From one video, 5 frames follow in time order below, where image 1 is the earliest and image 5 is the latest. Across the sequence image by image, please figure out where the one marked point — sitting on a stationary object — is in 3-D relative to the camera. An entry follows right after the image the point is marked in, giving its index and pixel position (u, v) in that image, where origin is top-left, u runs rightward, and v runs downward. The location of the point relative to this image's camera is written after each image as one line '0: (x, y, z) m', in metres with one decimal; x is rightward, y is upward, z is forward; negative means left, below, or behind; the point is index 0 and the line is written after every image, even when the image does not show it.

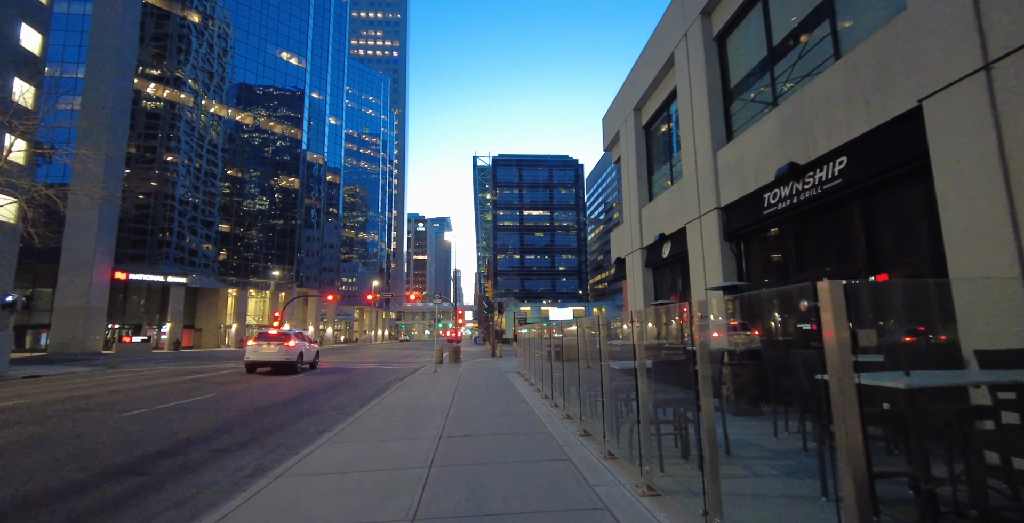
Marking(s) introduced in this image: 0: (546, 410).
0: (+0.8, -3.5, +10.0) m
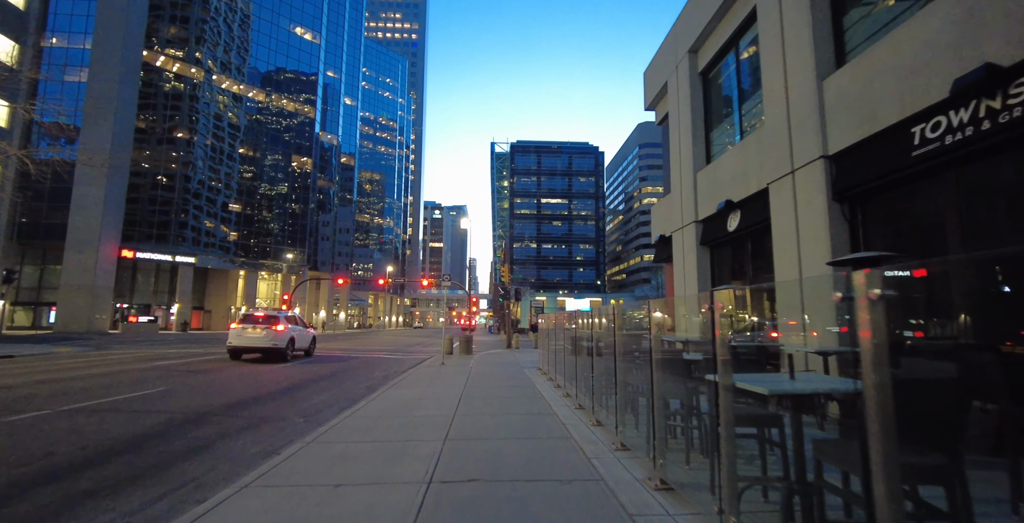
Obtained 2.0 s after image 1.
0: (+1.3, -2.9, +7.4) m
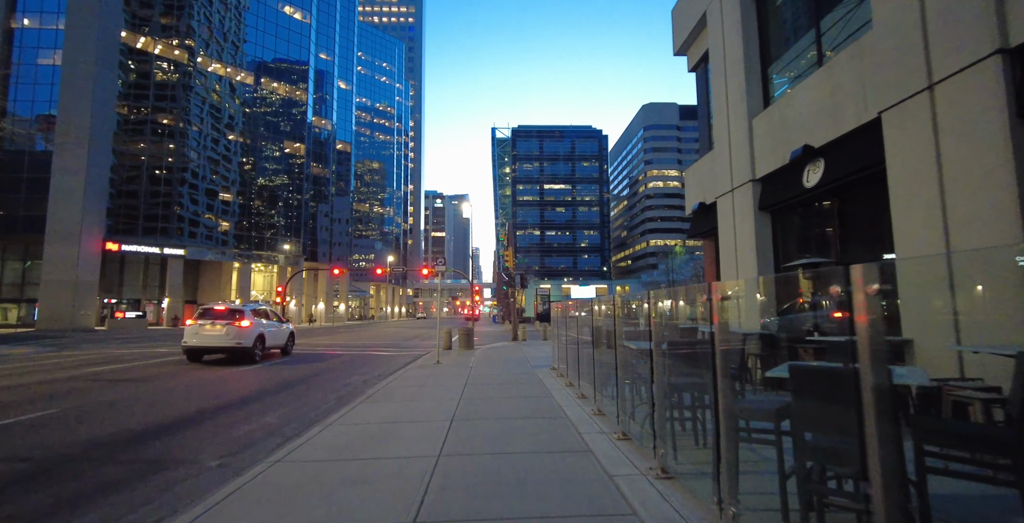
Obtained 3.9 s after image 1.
0: (+1.4, -2.4, +4.8) m
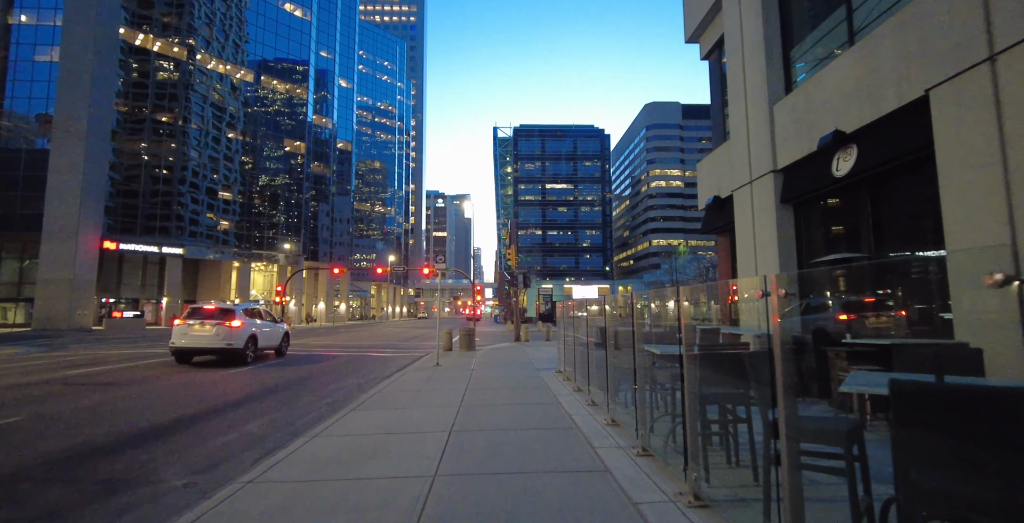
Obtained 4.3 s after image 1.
0: (+1.5, -2.3, +4.2) m
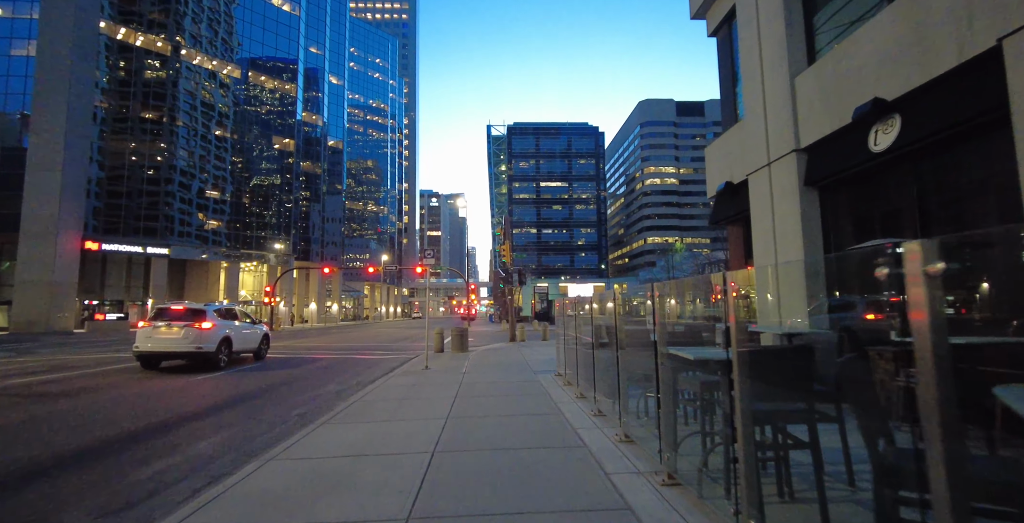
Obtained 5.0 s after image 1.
0: (+1.5, -2.2, +3.3) m
